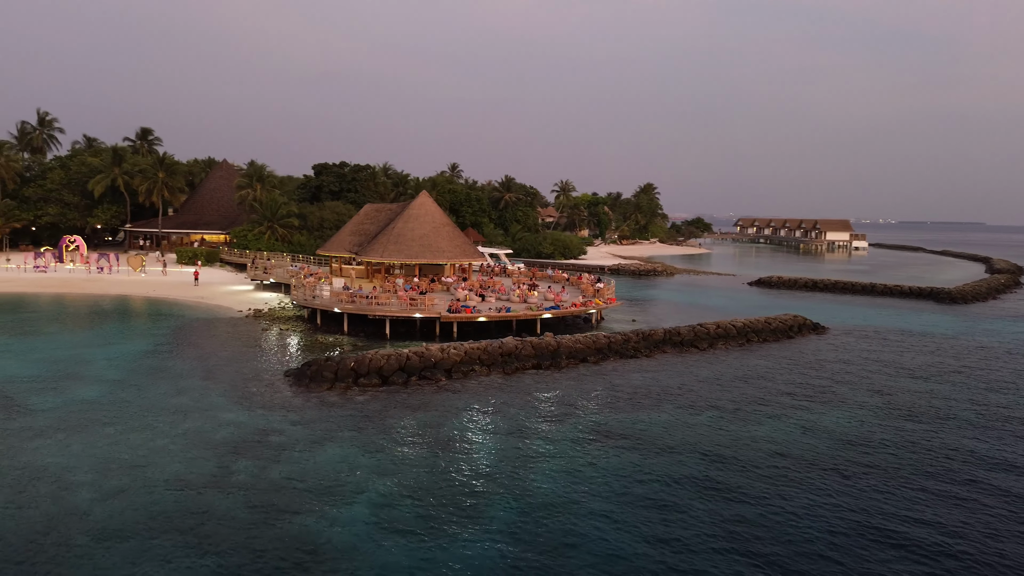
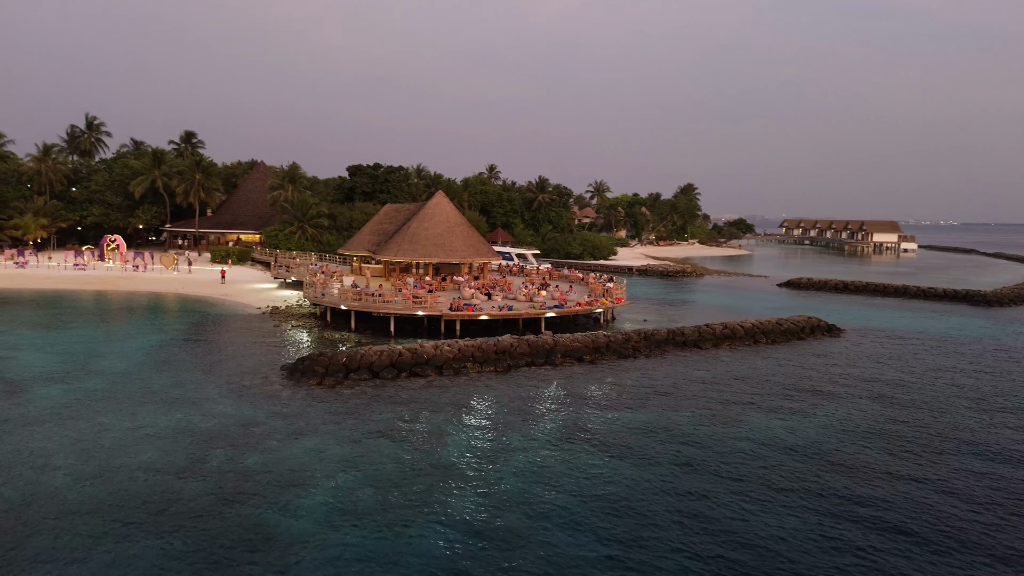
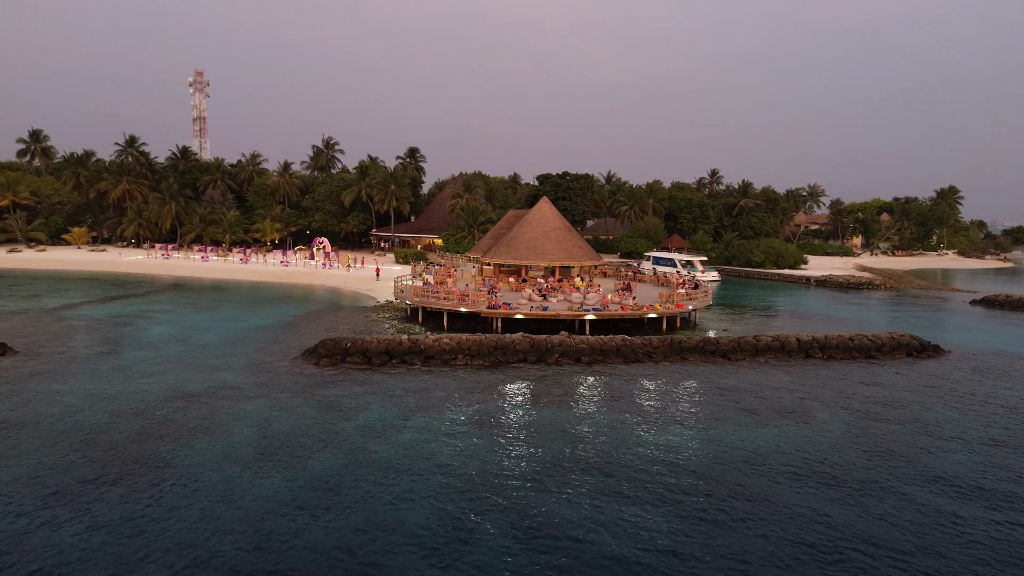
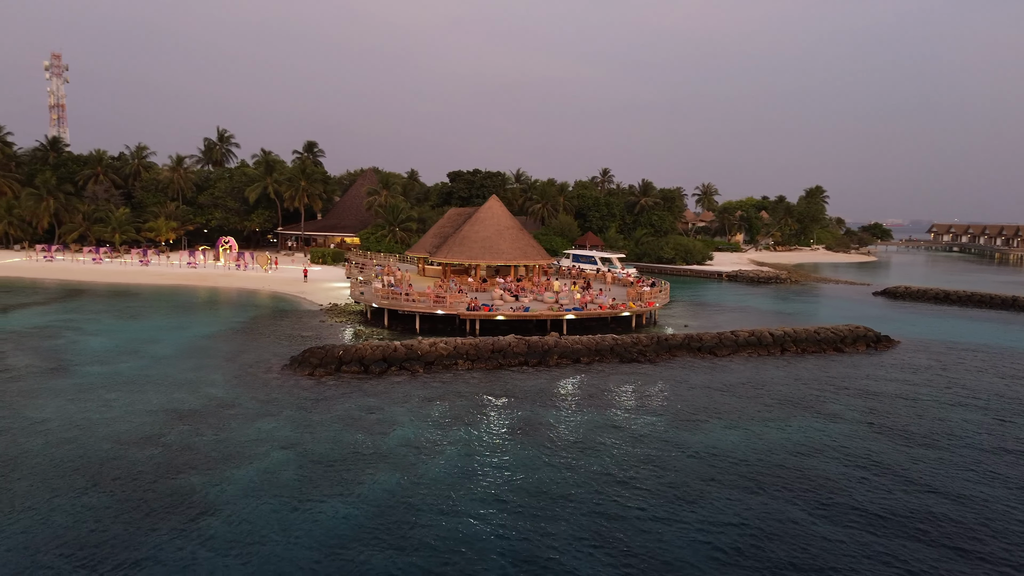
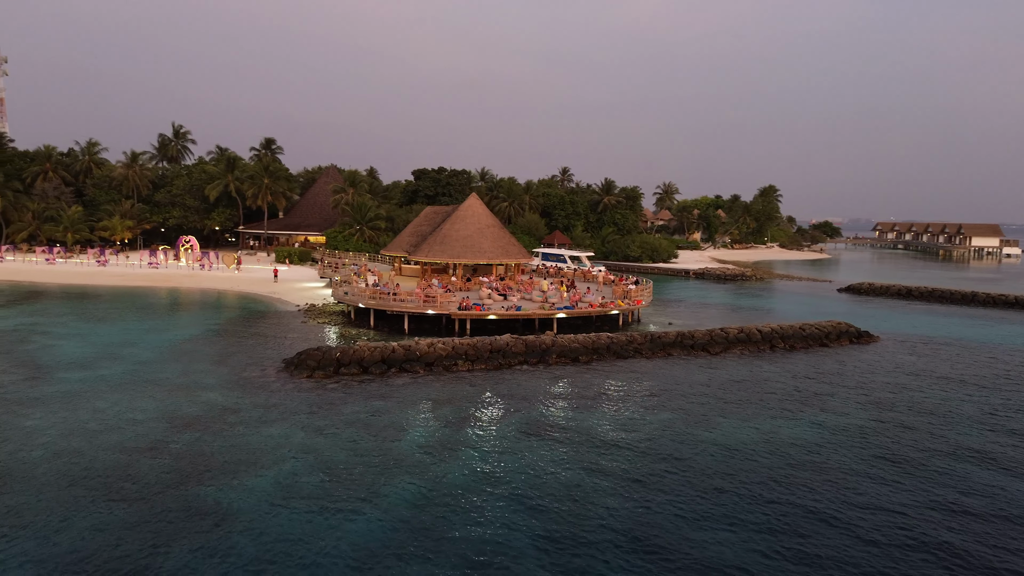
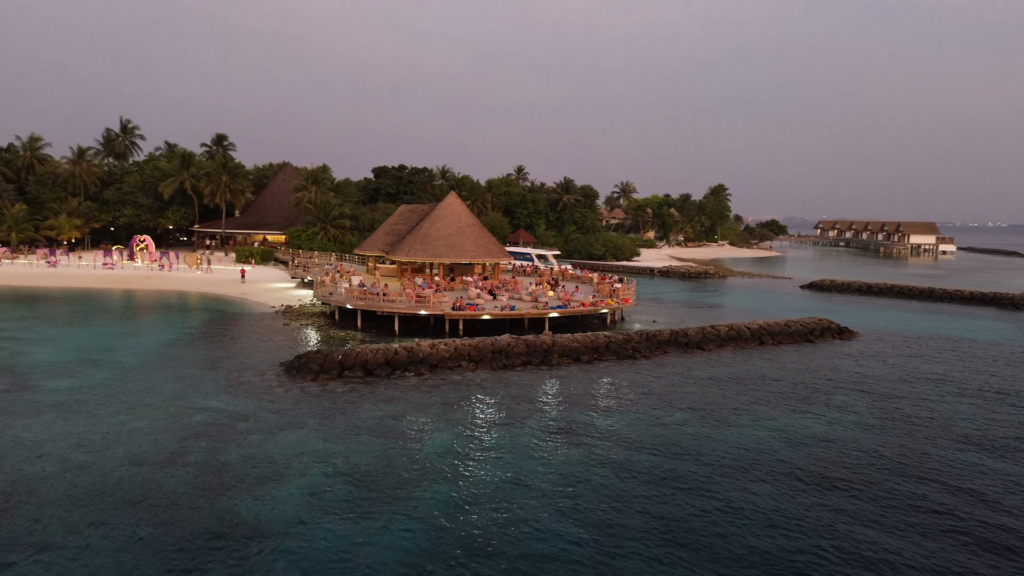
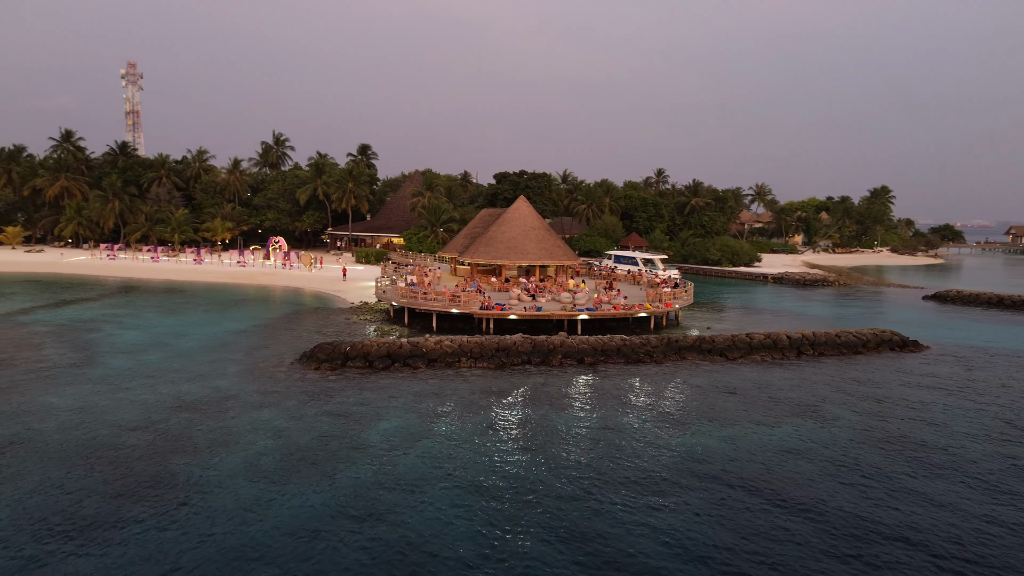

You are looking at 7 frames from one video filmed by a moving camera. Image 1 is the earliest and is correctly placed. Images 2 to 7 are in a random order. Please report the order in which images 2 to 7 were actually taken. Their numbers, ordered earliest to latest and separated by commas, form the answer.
2, 6, 5, 4, 7, 3
